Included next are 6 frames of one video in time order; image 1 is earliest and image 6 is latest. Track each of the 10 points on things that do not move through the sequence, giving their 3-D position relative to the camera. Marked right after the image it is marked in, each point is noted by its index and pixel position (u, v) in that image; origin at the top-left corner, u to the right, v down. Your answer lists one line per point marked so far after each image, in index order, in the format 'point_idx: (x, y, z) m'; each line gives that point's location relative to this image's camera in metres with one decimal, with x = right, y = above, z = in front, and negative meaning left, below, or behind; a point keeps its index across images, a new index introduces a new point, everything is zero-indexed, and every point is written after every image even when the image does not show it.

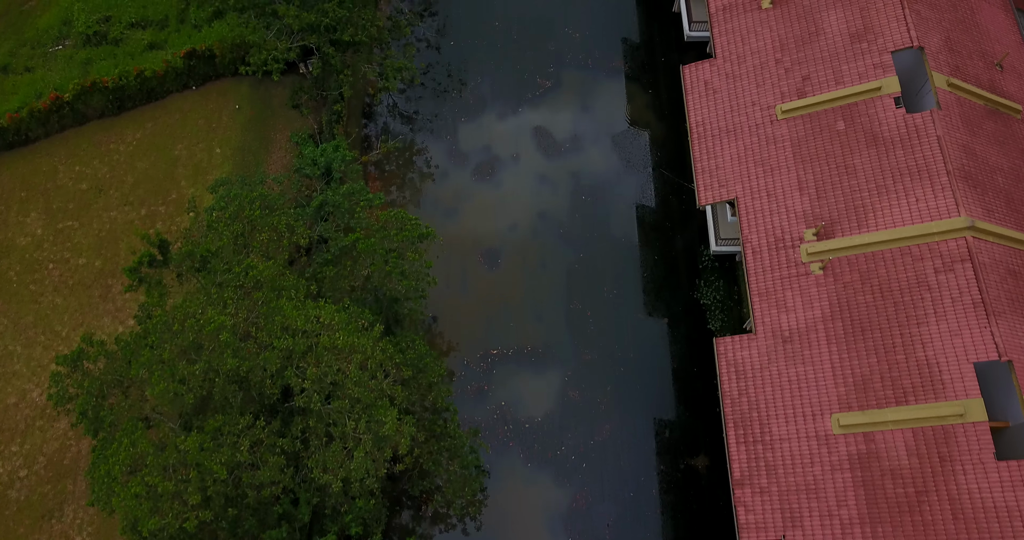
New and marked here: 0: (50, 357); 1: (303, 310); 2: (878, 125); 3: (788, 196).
0: (-12.0, -2.3, +19.7) m
1: (-4.0, -0.9, +14.7) m
2: (+8.5, +3.4, +17.6) m
3: (+6.5, +1.7, +17.9) m
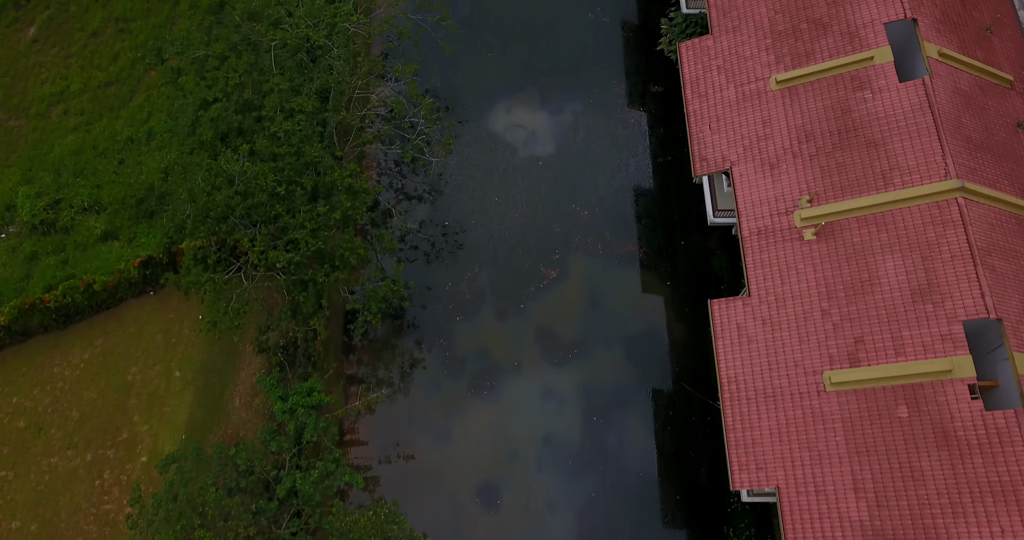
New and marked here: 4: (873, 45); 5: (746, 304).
0: (-11.9, -8.5, +16.9) m
1: (-4.0, -7.2, +11.8) m
2: (+8.5, -2.9, +14.8) m
3: (+6.5, -4.5, +15.1) m
4: (+8.8, +5.5, +18.4) m
5: (+5.4, -0.8, +17.4) m
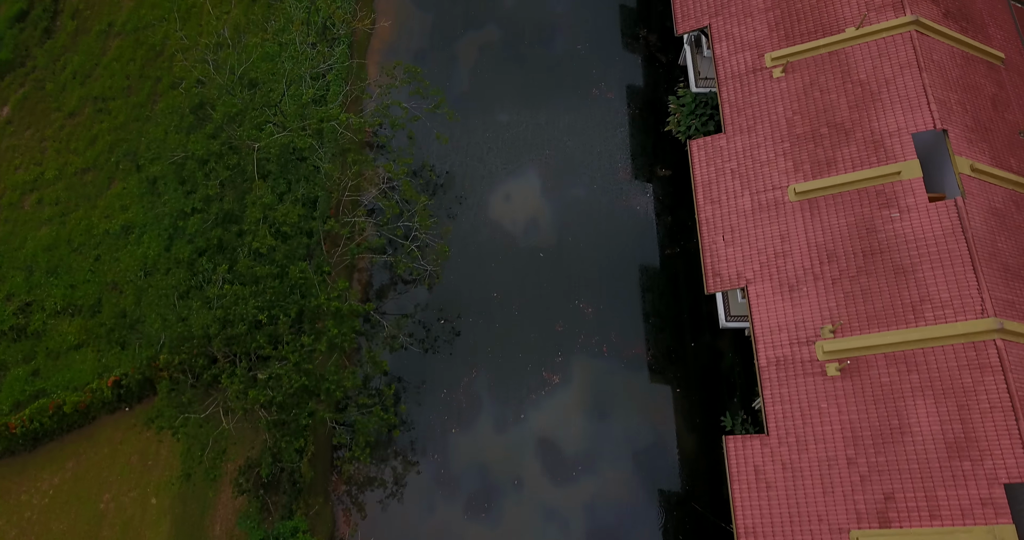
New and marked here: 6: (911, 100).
0: (-11.9, -11.4, +15.6) m
1: (-4.0, -10.1, +10.5) m
2: (+8.5, -5.8, +13.5) m
3: (+6.5, -7.4, +13.8) m
4: (+8.7, +2.6, +17.1) m
5: (+5.4, -3.7, +16.1) m
6: (+9.2, +3.9, +17.6) m
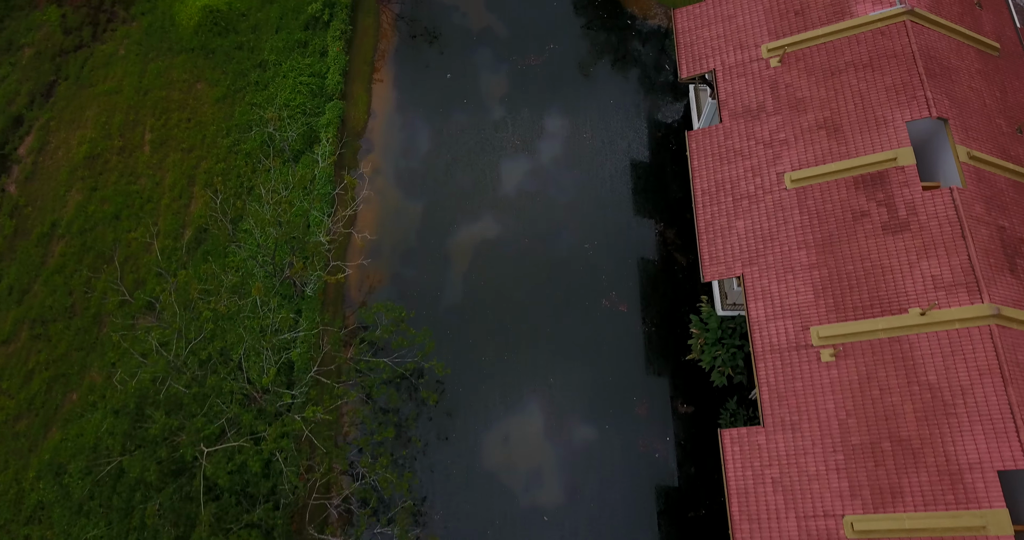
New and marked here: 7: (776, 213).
0: (-12.0, -18.3, +12.4) m
1: (-4.1, -16.9, +7.4) m
2: (+8.5, -12.6, +10.3) m
3: (+6.5, -14.2, +10.7) m
4: (+8.7, -4.3, +14.0) m
5: (+5.3, -10.5, +13.0) m
6: (+9.2, -2.9, +14.5) m
7: (+6.2, +1.4, +18.0) m
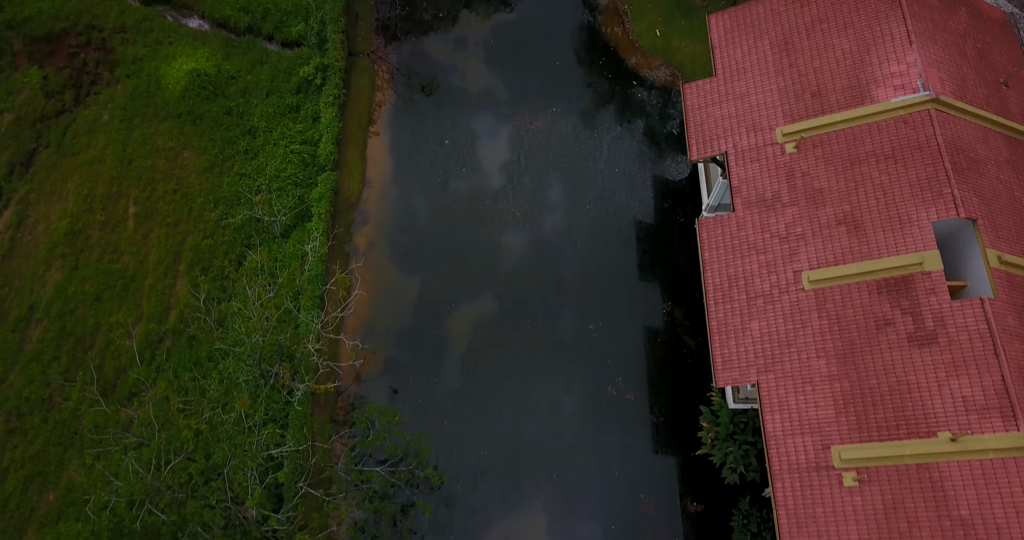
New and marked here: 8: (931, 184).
0: (-11.9, -20.6, +11.4) m
1: (-4.0, -19.3, +6.3) m
2: (+8.5, -14.9, +9.3) m
3: (+6.5, -16.6, +9.6) m
4: (+8.7, -6.6, +13.0) m
5: (+5.3, -12.9, +11.9) m
6: (+9.2, -5.2, +13.4) m
7: (+6.2, -1.0, +16.9) m
8: (+9.2, +1.9, +16.7) m
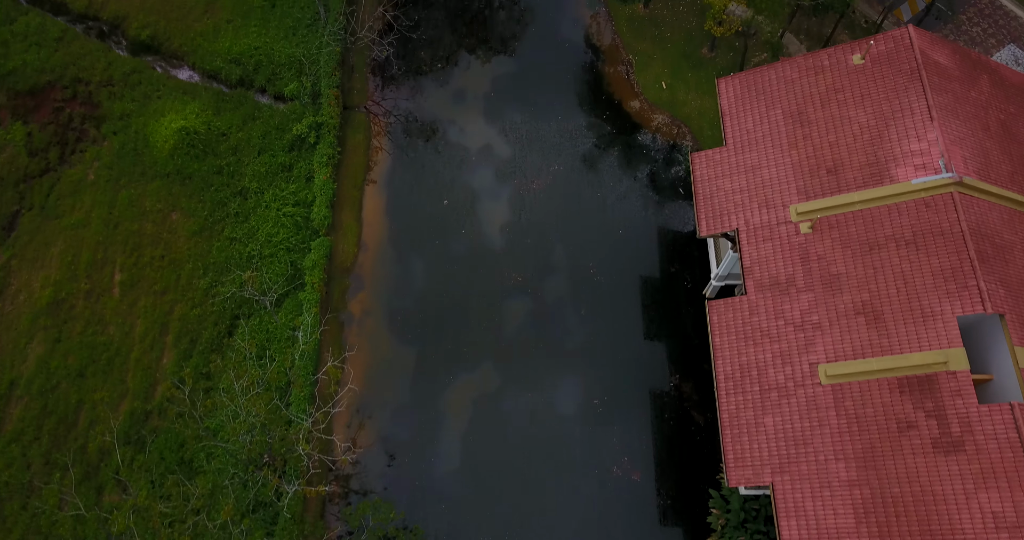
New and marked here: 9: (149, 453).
0: (-11.9, -22.6, +10.5) m
1: (-4.0, -21.2, +5.4) m
2: (+8.5, -16.9, +8.4) m
3: (+6.6, -18.6, +8.7) m
4: (+8.7, -8.6, +12.1) m
5: (+5.4, -14.8, +11.0) m
6: (+9.2, -7.2, +12.5) m
7: (+6.3, -3.0, +16.0) m
8: (+9.2, -0.1, +15.8) m
9: (-9.4, -4.7, +19.7) m
